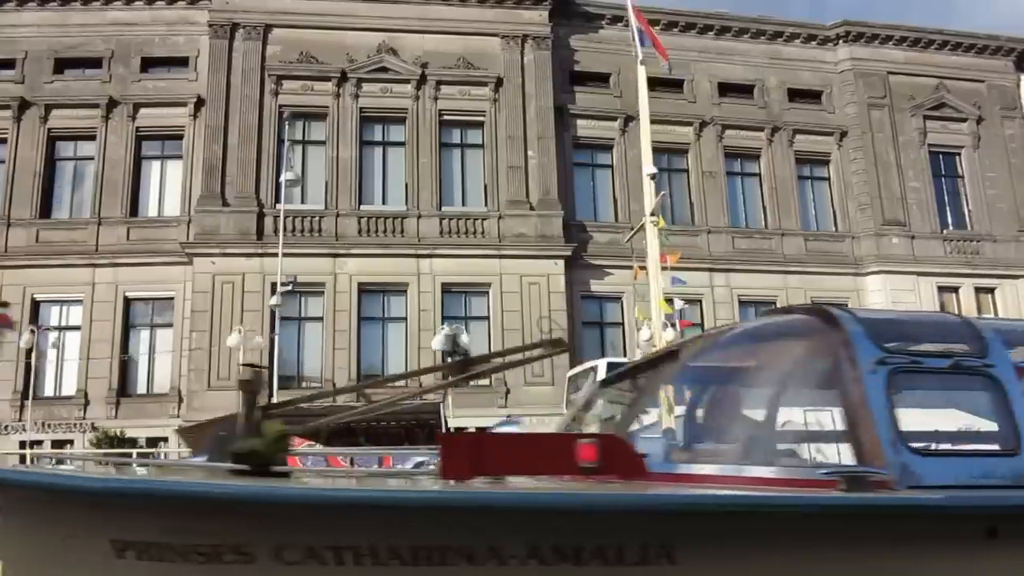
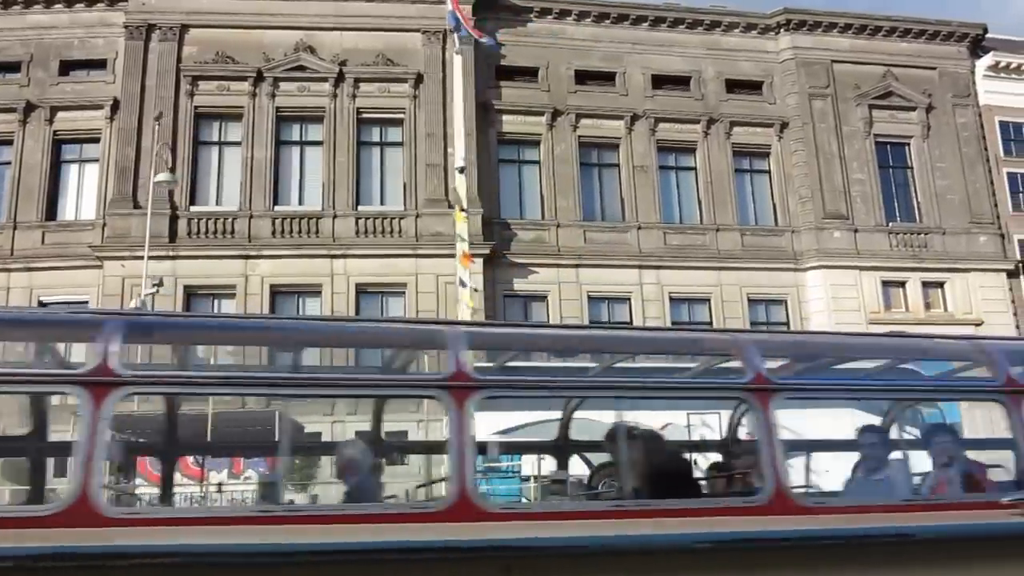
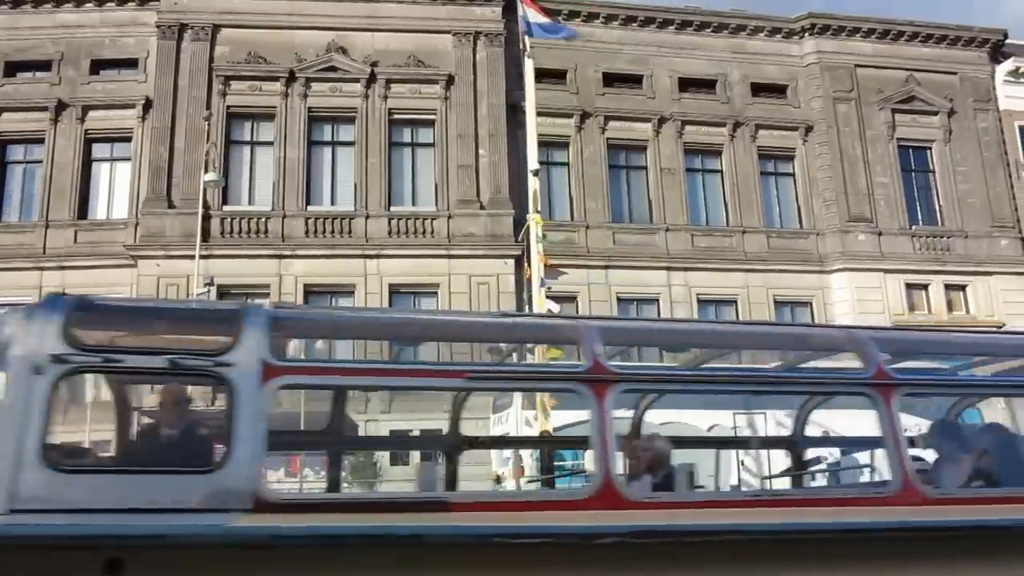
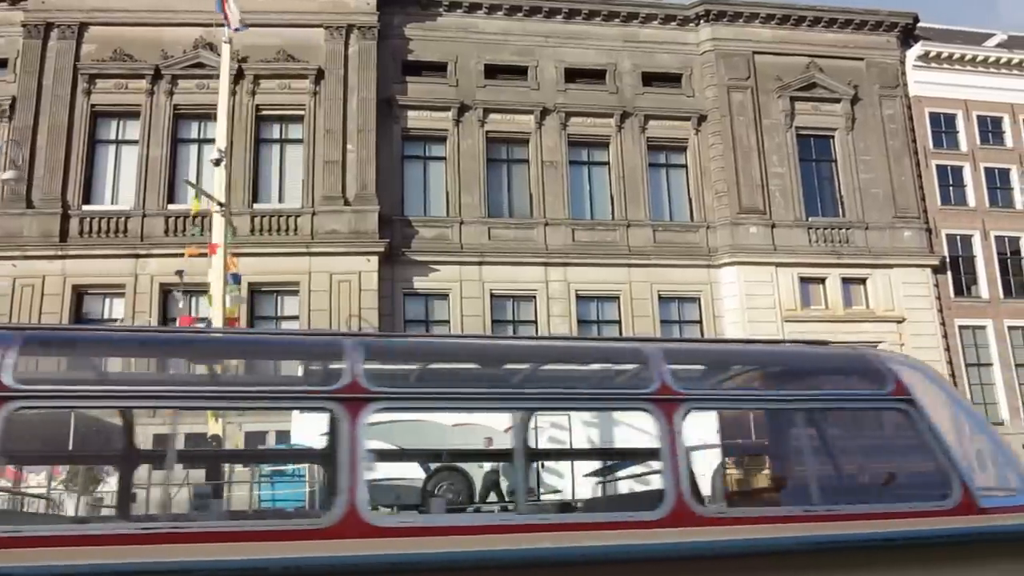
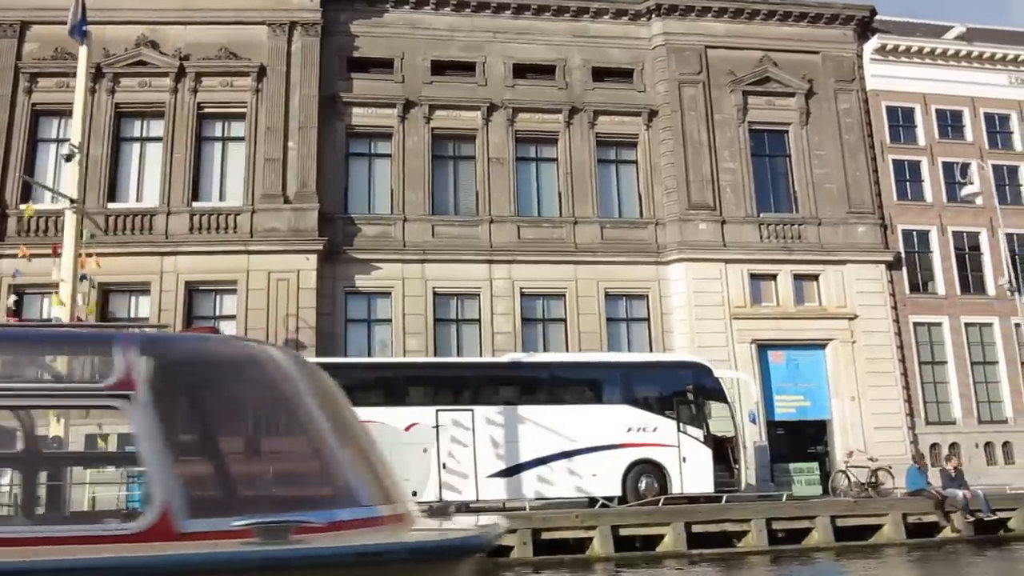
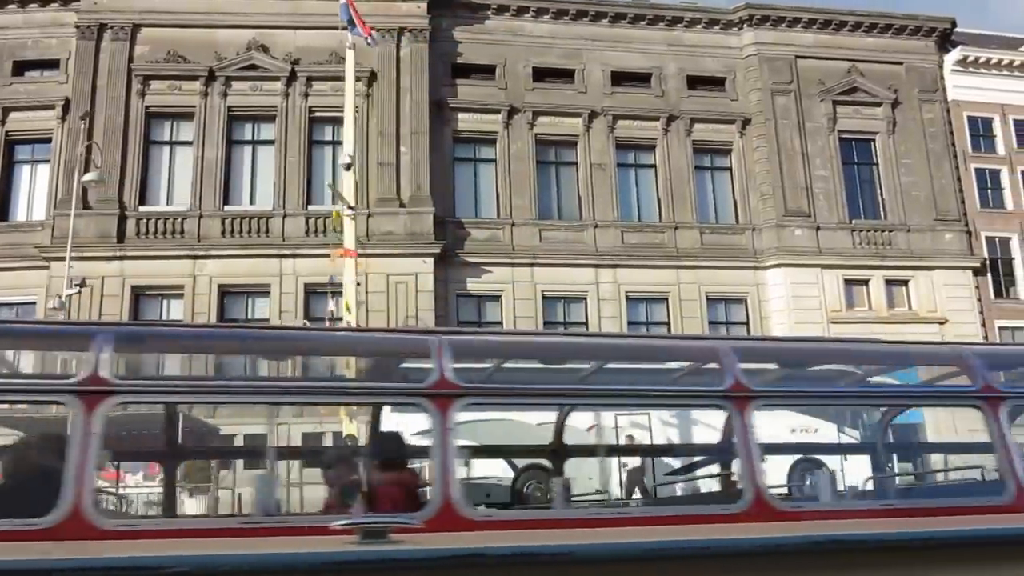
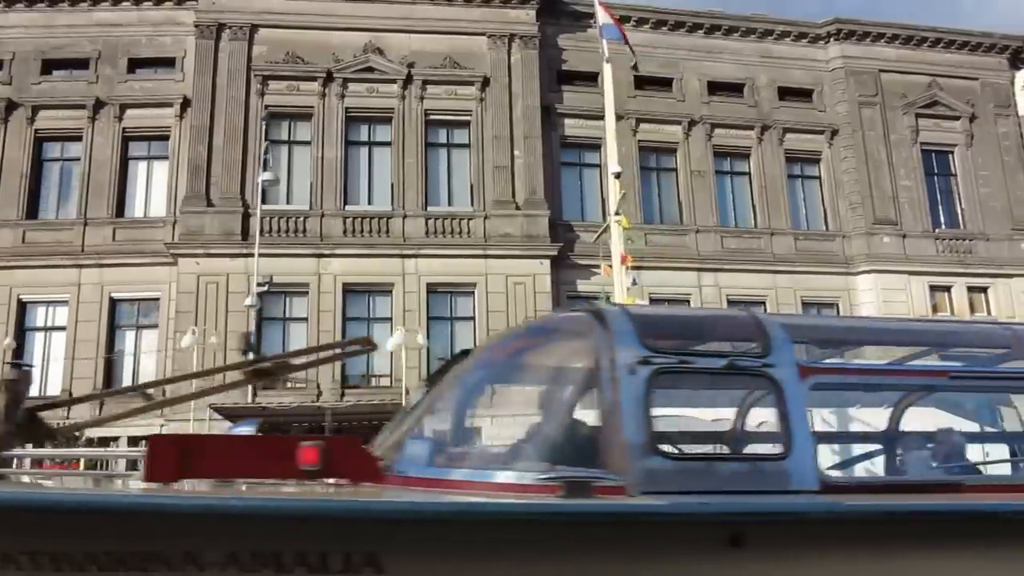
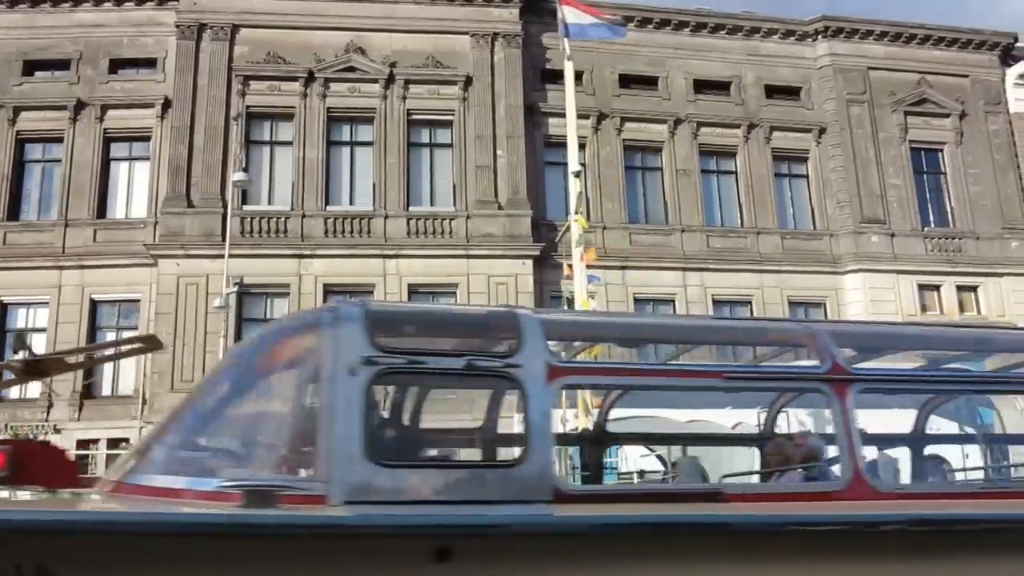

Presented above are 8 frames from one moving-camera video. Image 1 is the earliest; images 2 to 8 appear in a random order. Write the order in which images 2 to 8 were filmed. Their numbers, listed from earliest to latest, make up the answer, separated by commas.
7, 8, 3, 2, 6, 4, 5
